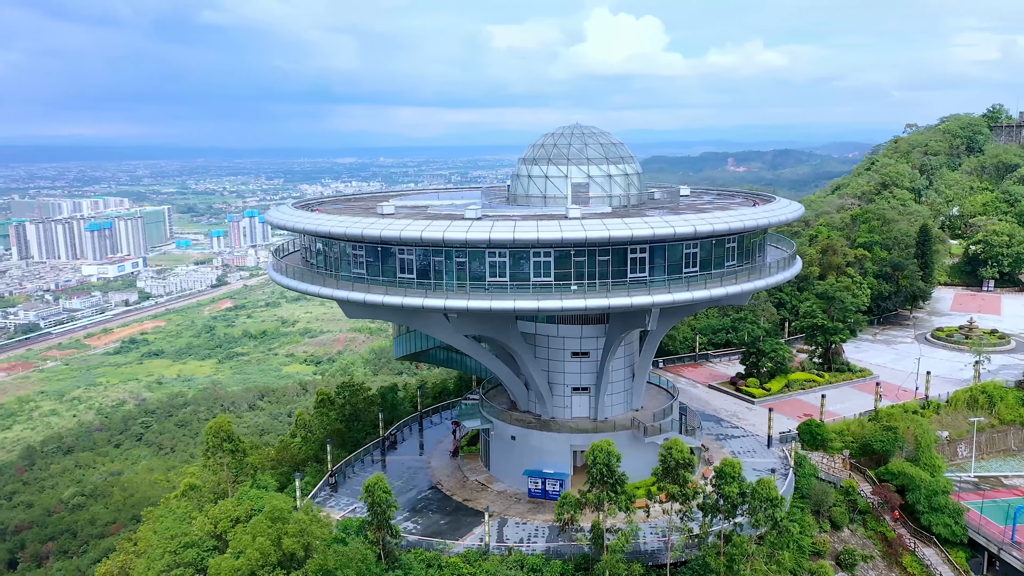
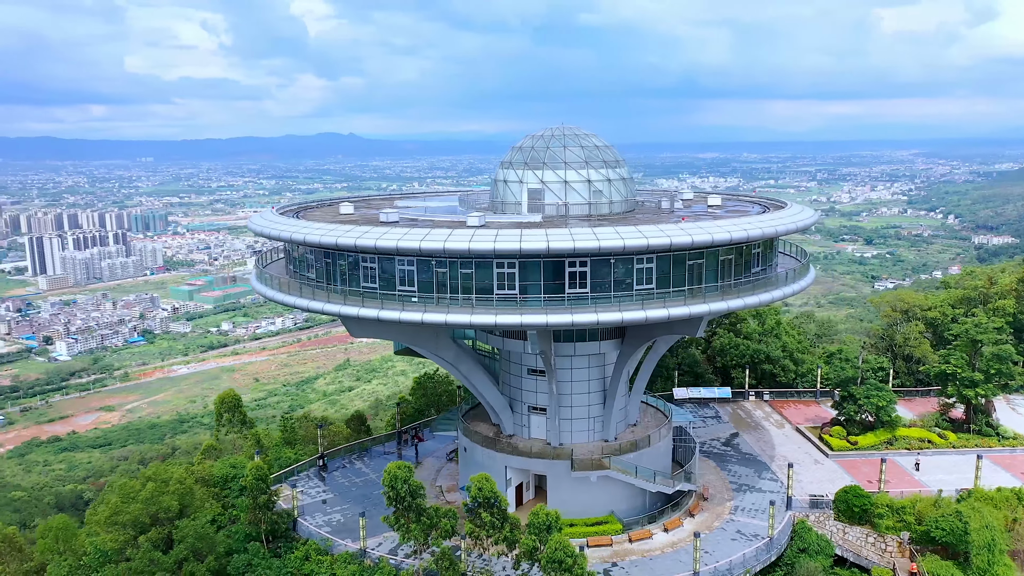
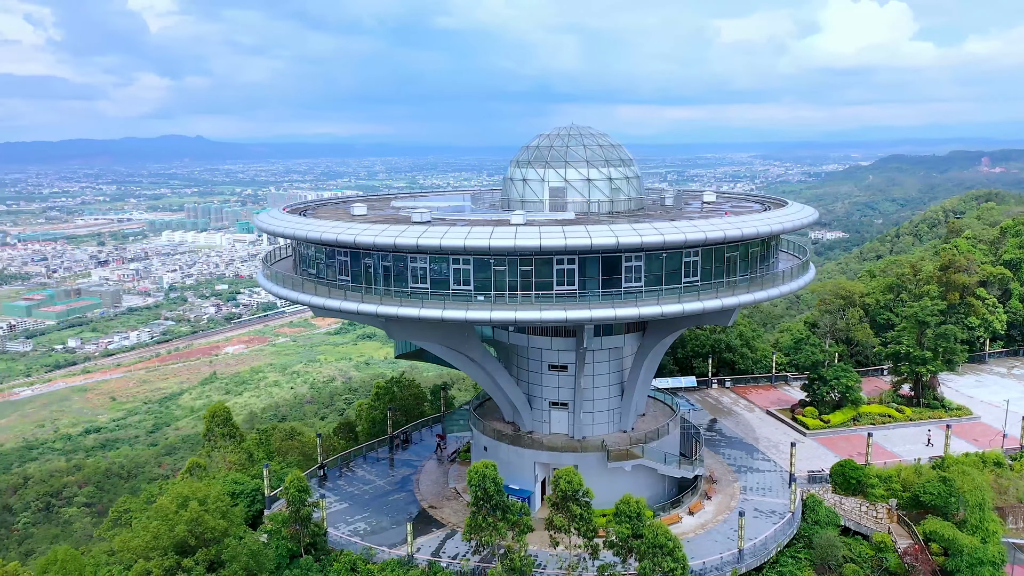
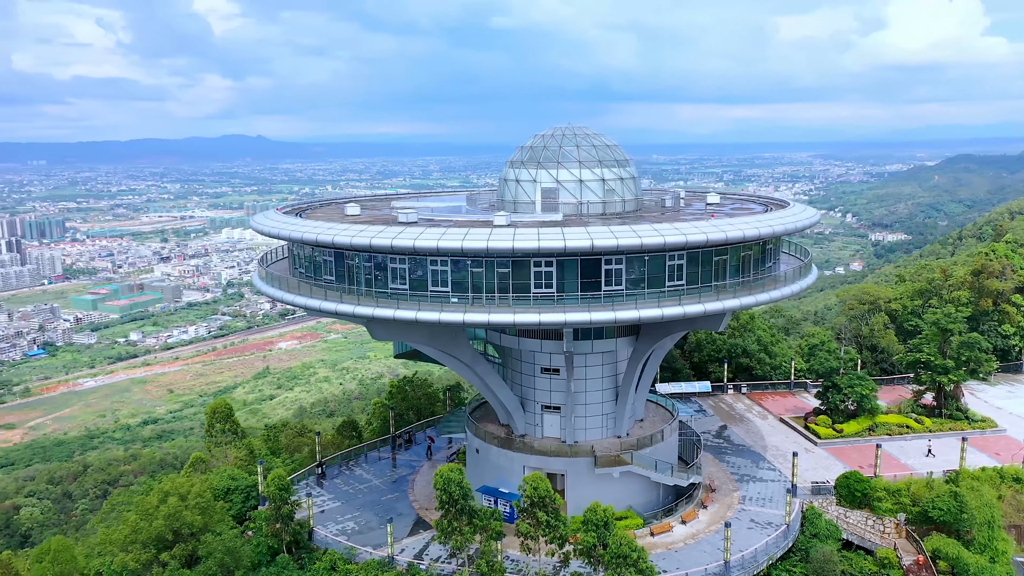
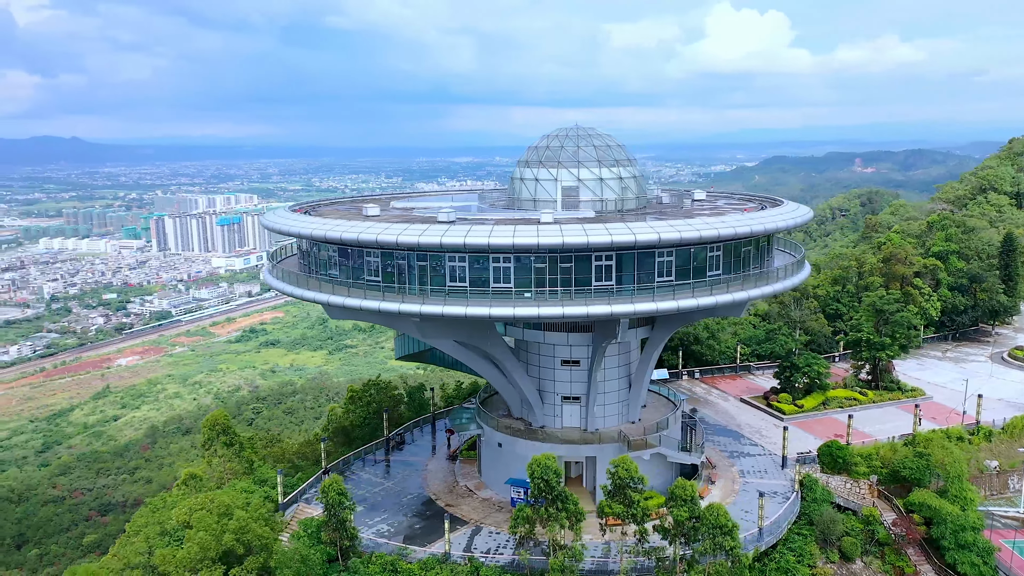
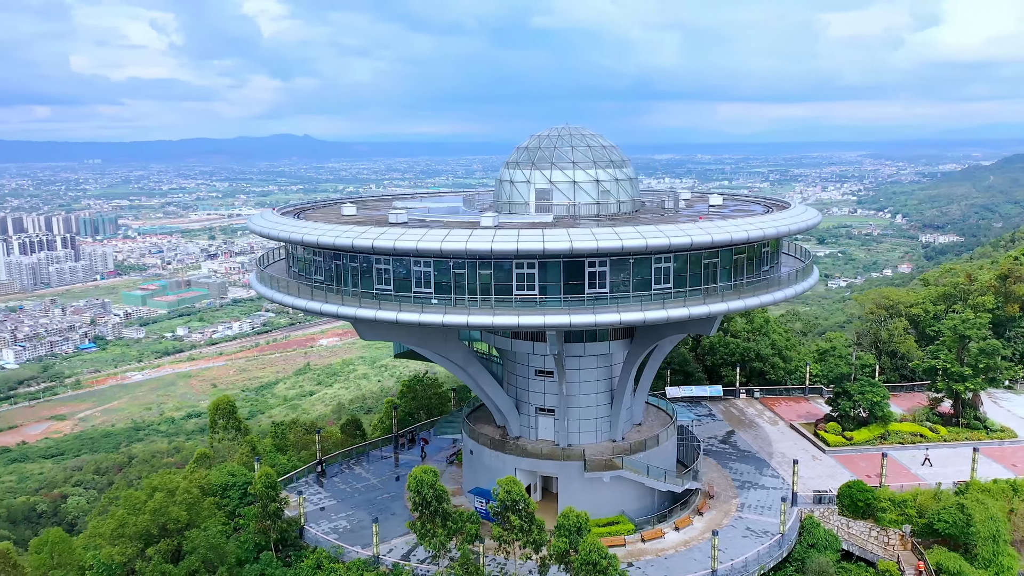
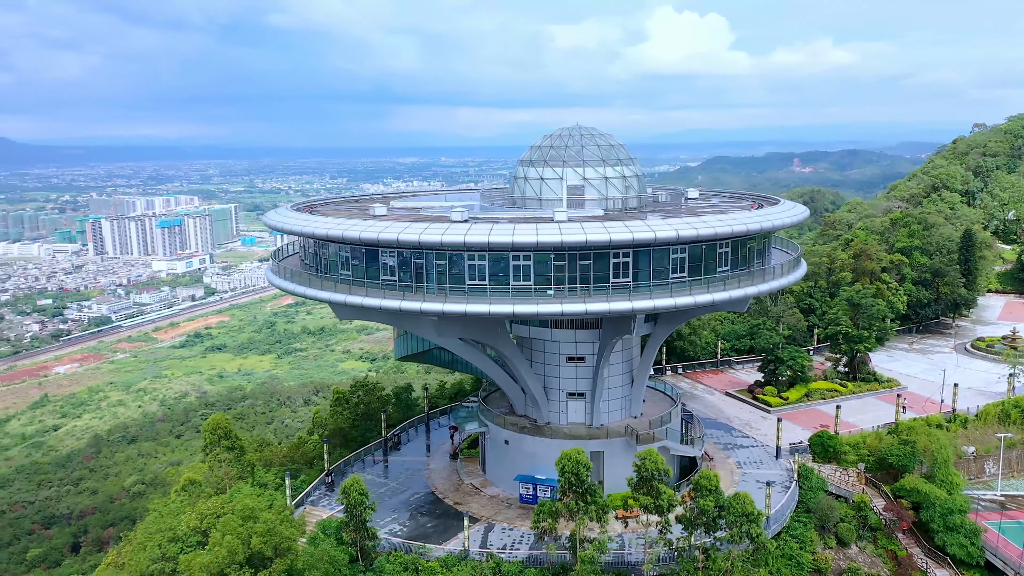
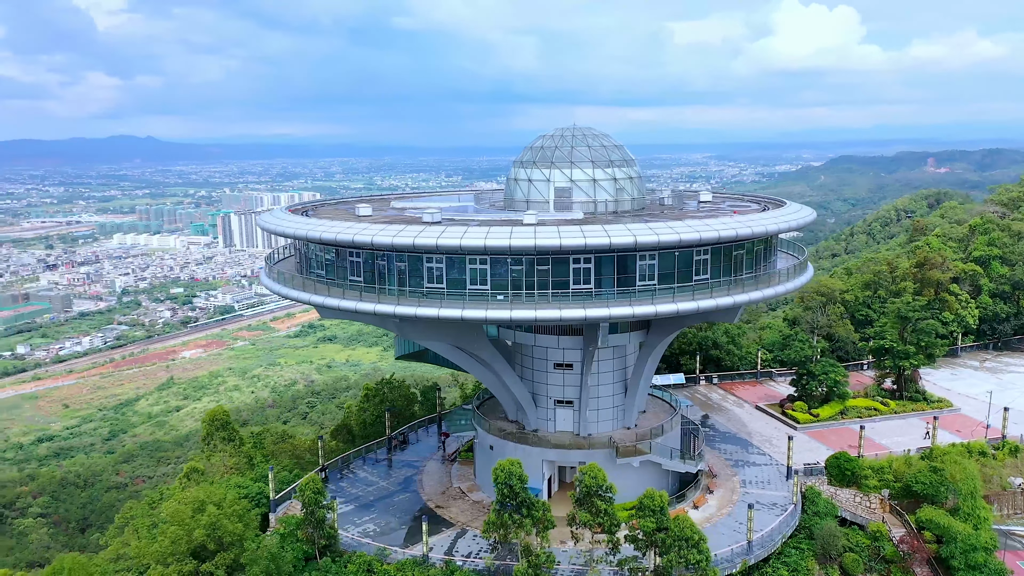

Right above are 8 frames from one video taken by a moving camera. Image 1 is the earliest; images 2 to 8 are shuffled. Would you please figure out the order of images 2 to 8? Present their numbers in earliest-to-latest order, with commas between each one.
7, 5, 8, 3, 4, 6, 2
